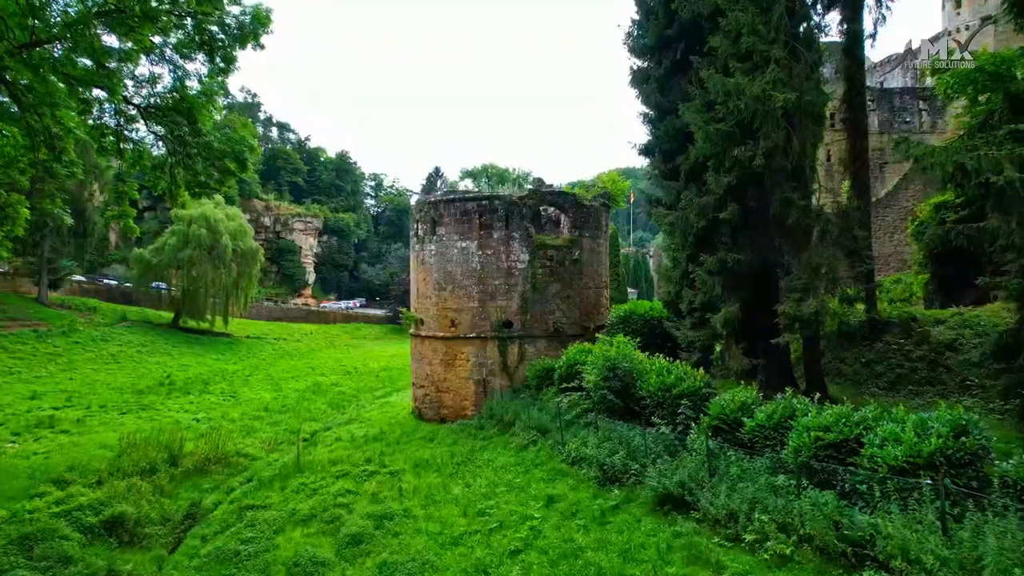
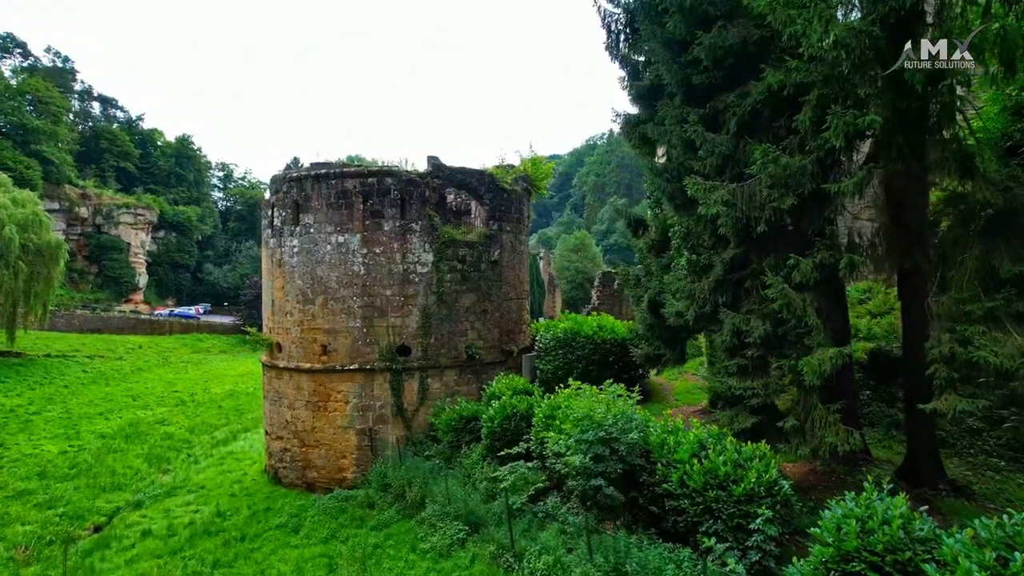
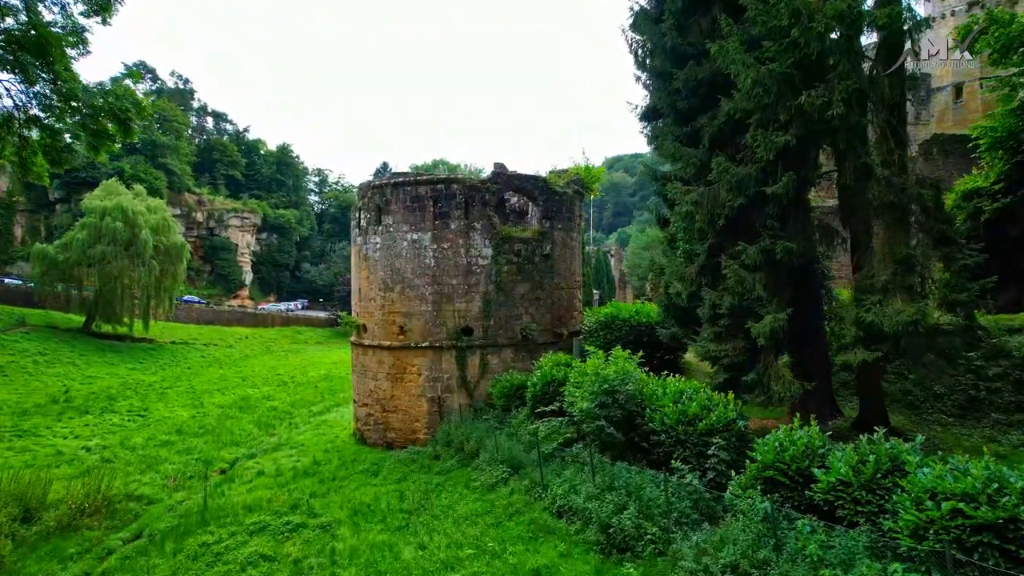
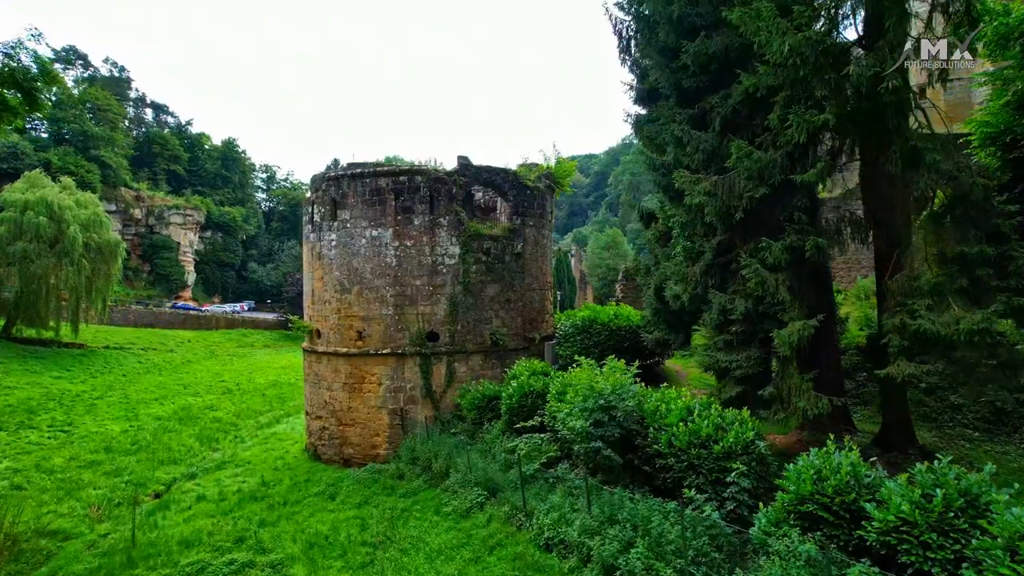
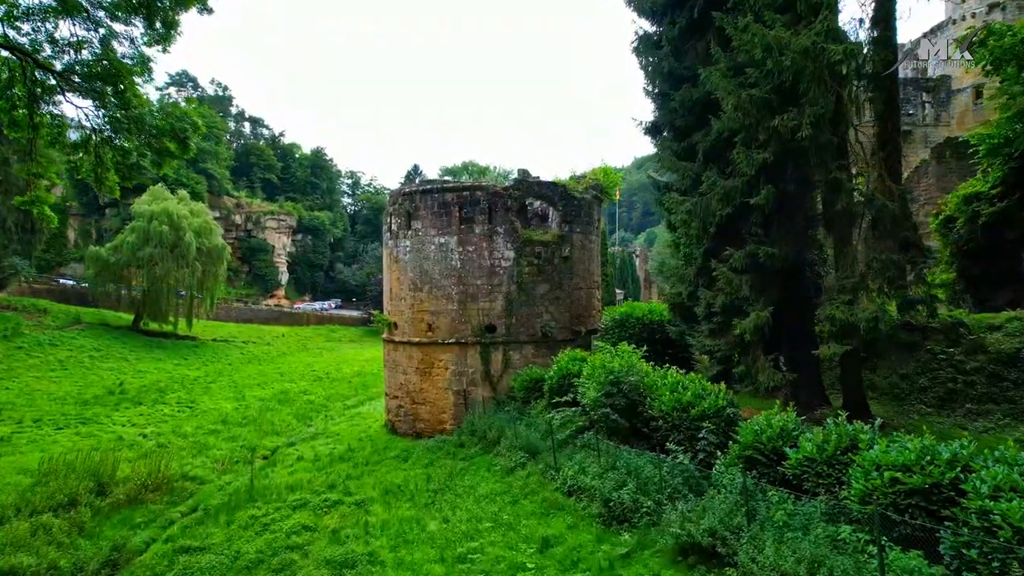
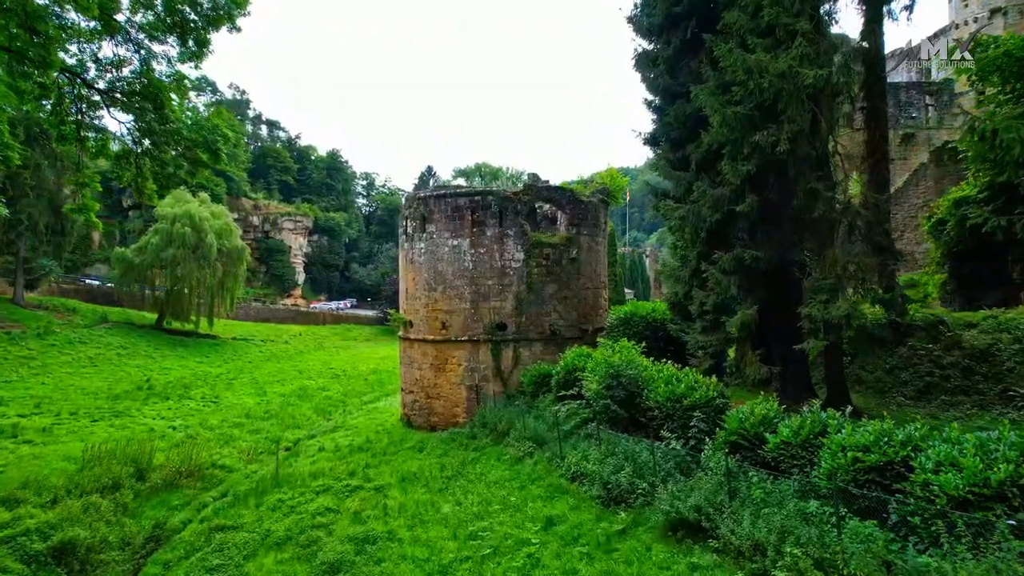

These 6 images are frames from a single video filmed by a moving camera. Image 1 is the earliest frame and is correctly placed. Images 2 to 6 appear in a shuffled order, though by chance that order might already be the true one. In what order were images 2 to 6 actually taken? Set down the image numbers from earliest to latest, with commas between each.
6, 5, 3, 4, 2
